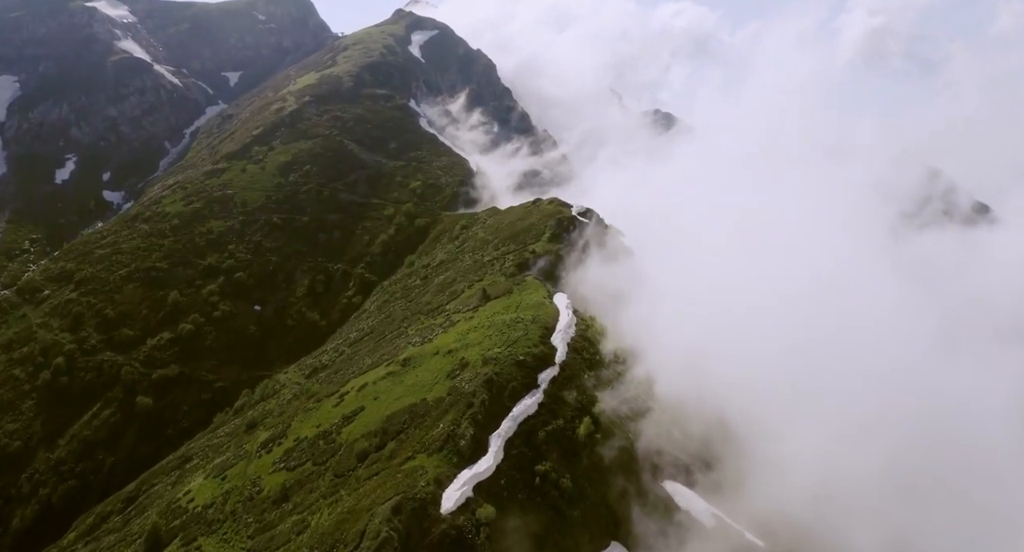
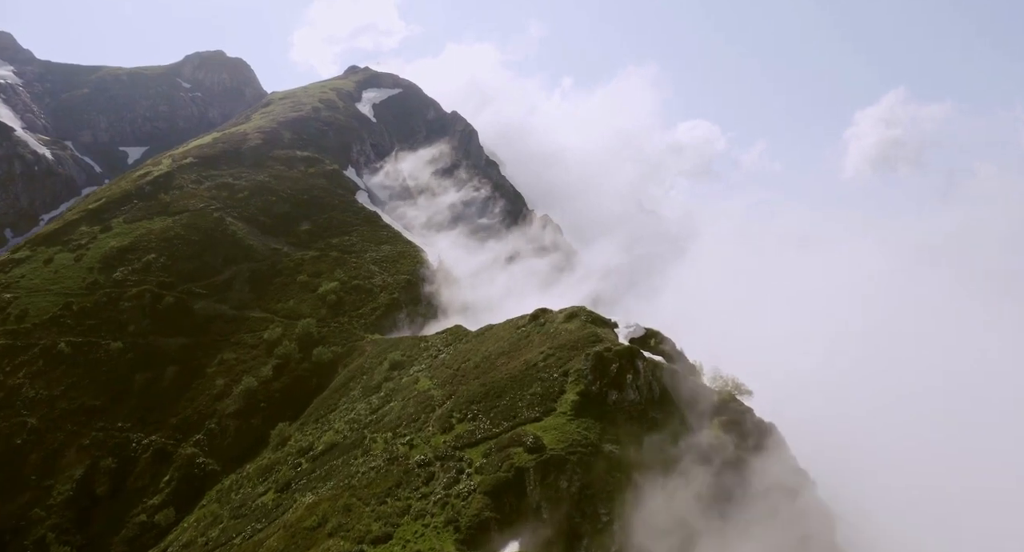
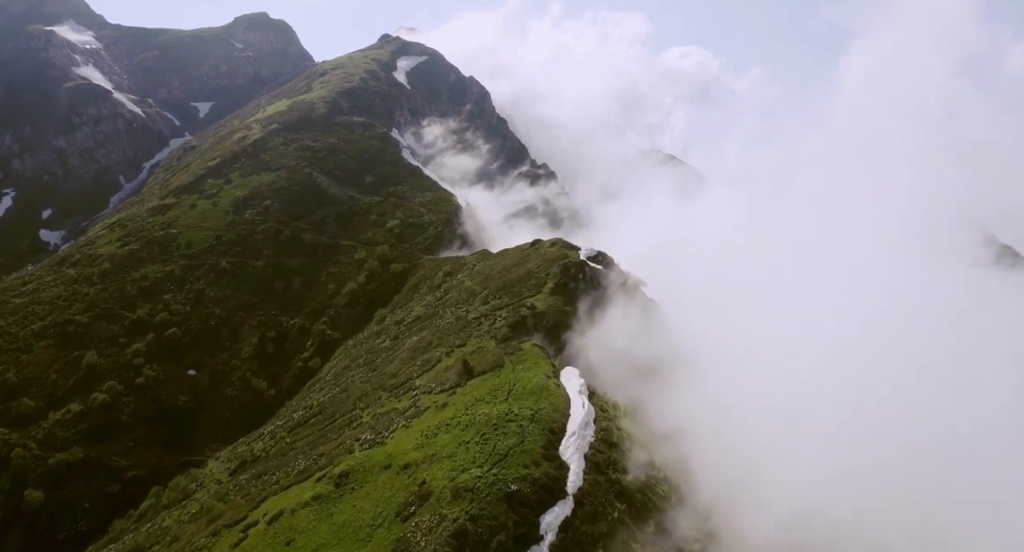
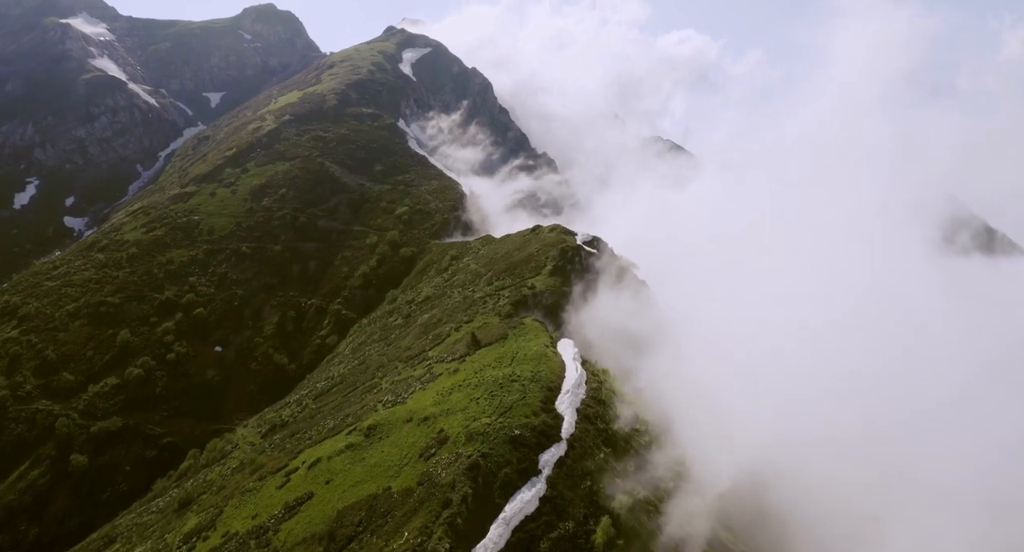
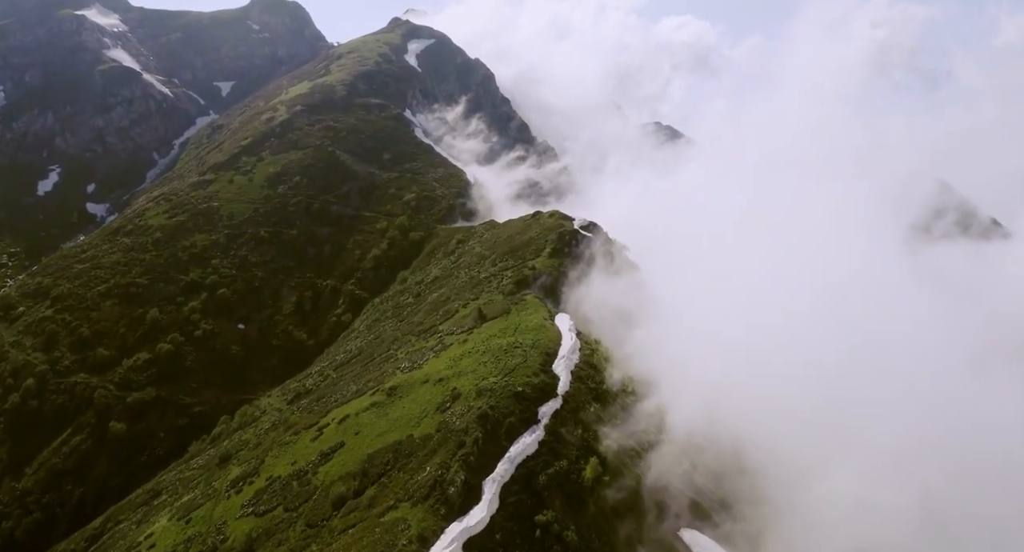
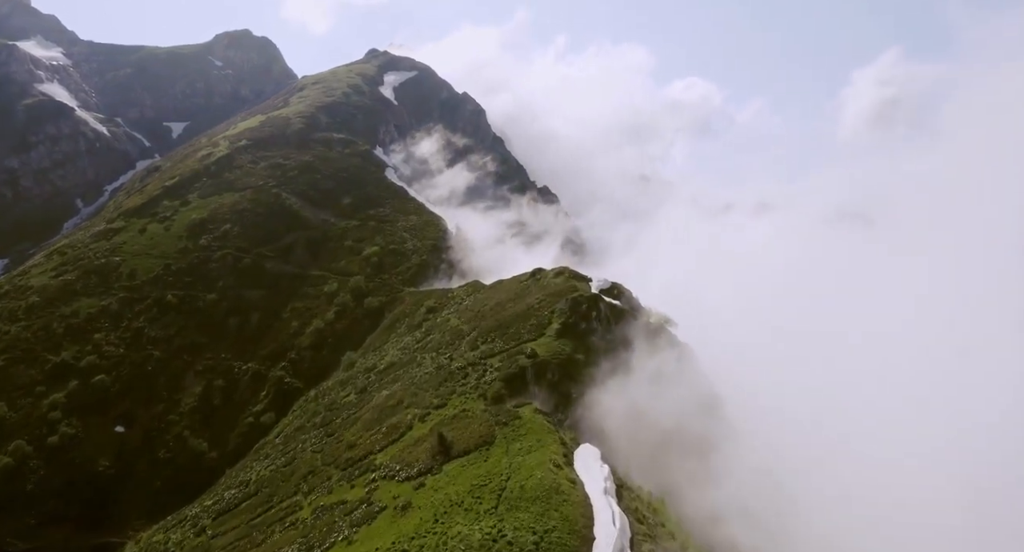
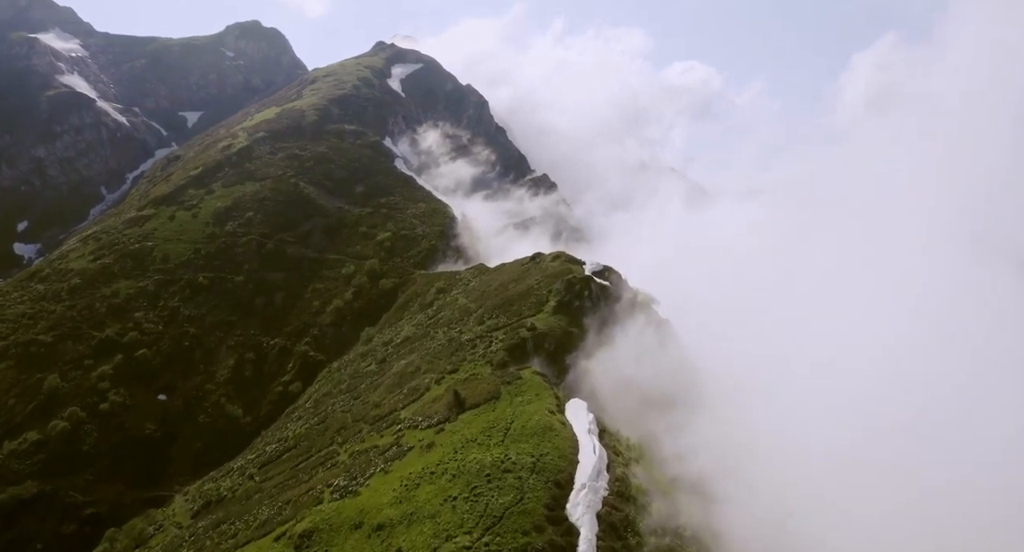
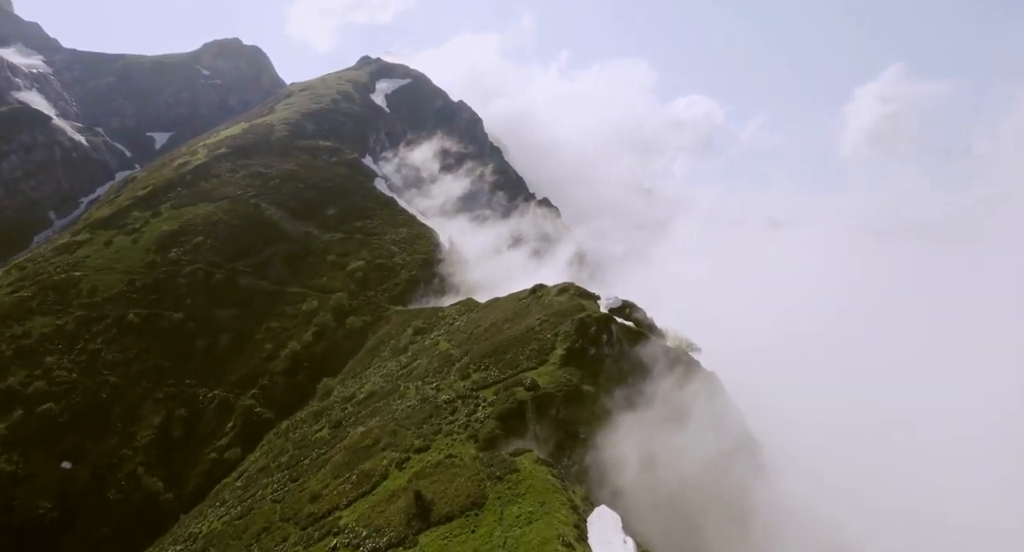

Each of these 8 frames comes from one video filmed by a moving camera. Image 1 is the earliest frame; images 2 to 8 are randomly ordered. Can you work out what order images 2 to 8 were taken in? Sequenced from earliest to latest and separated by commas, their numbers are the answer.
5, 4, 3, 7, 6, 8, 2
